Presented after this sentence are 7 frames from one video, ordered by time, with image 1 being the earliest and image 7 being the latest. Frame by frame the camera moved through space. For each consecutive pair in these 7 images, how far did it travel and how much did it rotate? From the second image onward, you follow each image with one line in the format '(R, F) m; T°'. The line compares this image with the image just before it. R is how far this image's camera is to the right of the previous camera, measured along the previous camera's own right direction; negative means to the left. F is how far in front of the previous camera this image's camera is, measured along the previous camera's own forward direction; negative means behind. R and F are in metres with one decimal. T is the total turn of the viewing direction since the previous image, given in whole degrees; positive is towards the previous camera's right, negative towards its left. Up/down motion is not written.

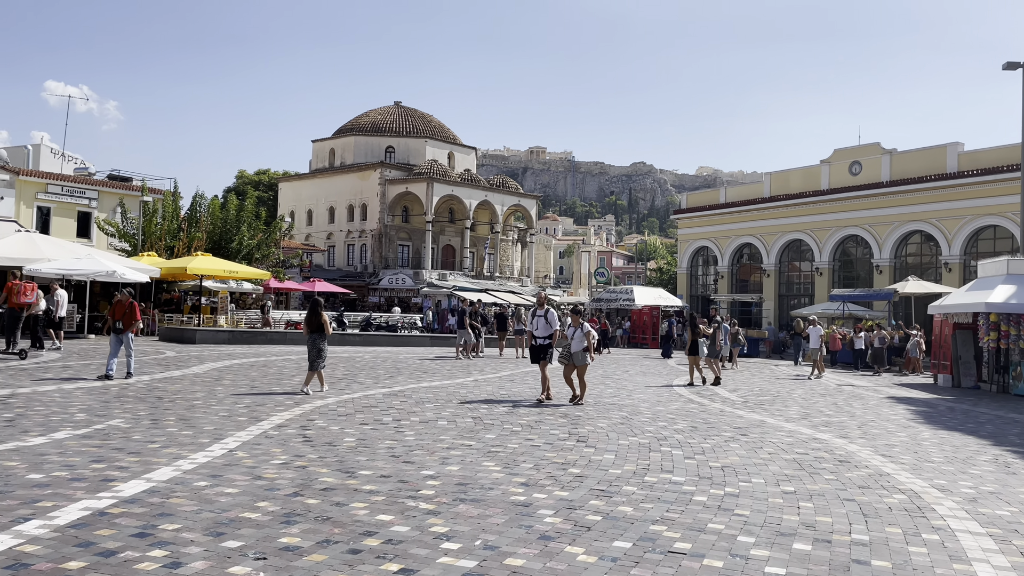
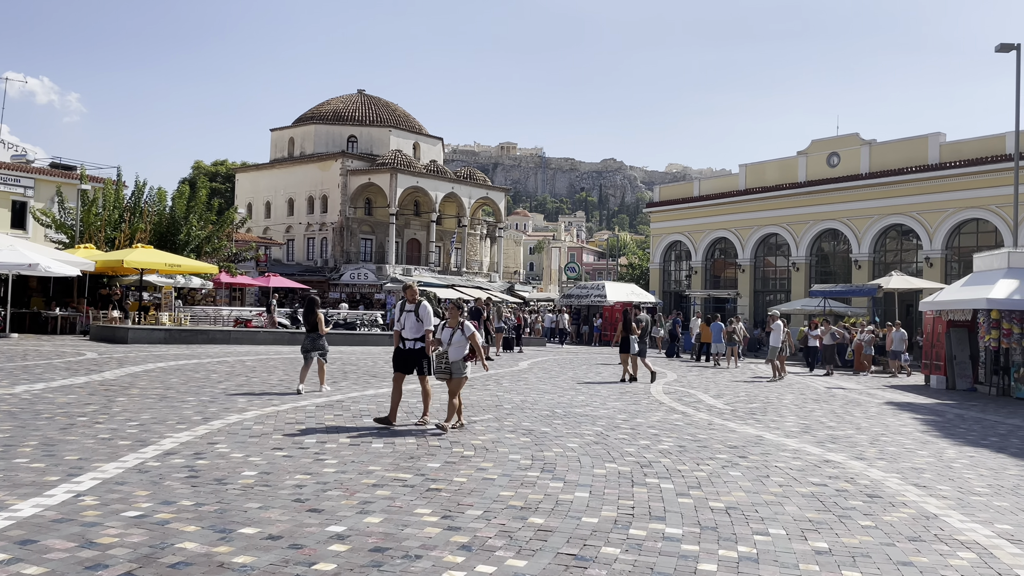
(+0.2, +1.9) m; +2°
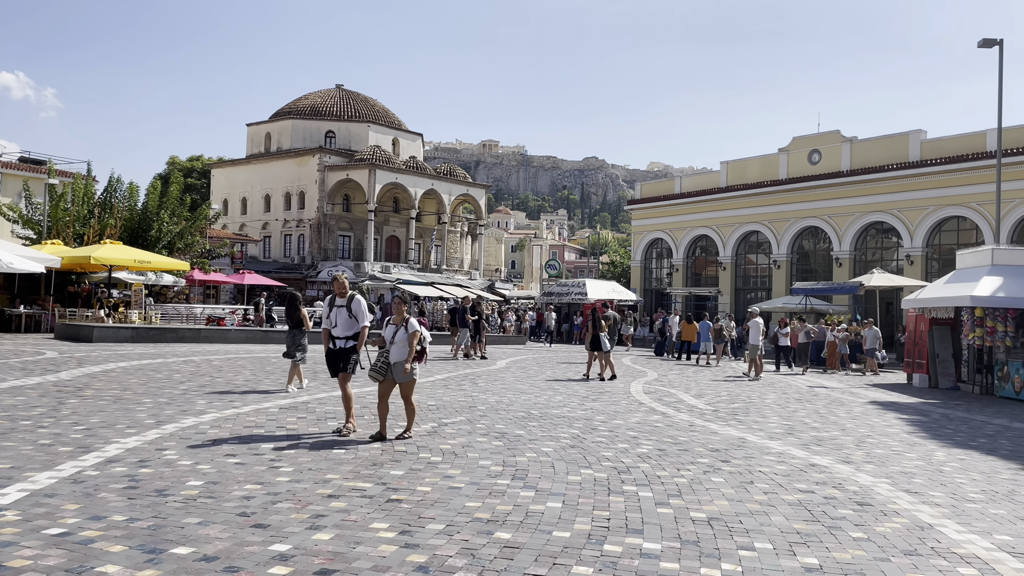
(+0.1, +0.5) m; +1°
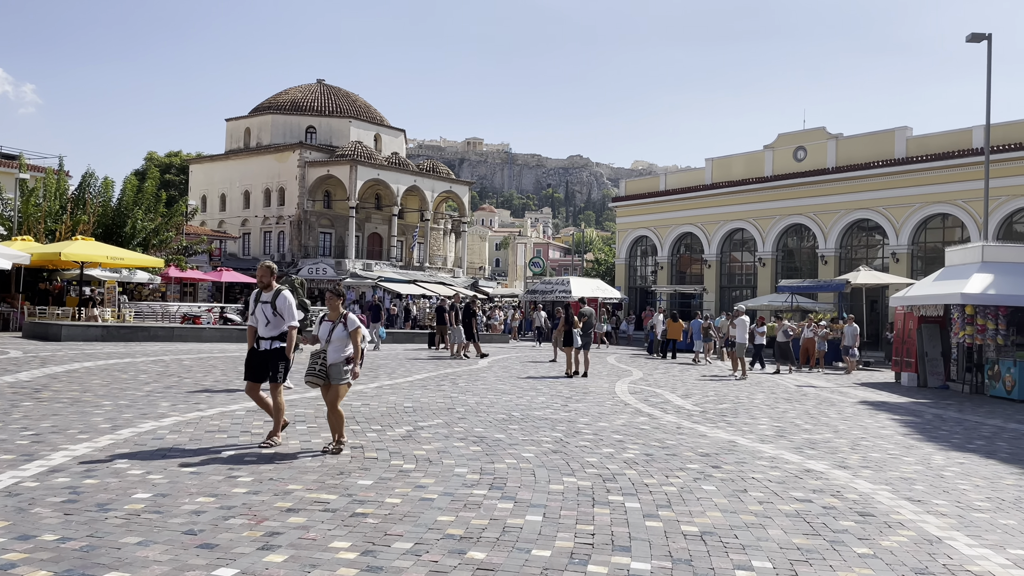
(+0.1, +0.5) m; +1°
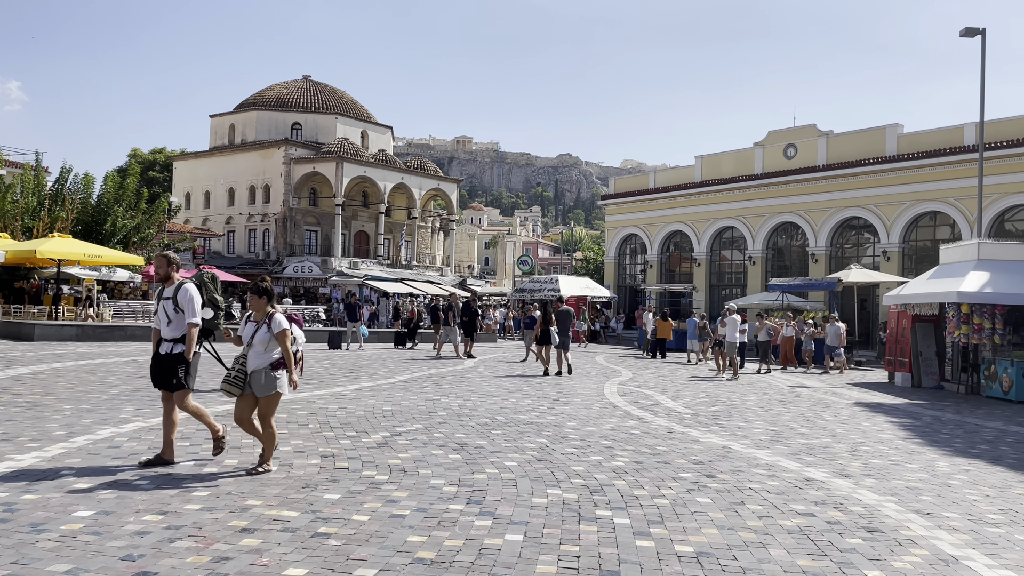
(+0.1, +0.5) m; +1°
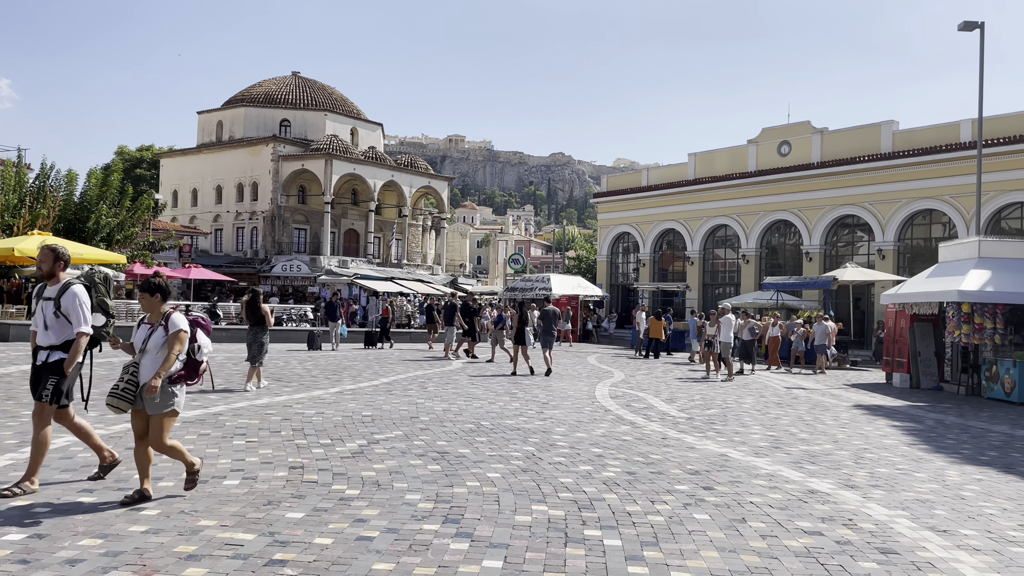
(+0.1, +0.5) m; +1°
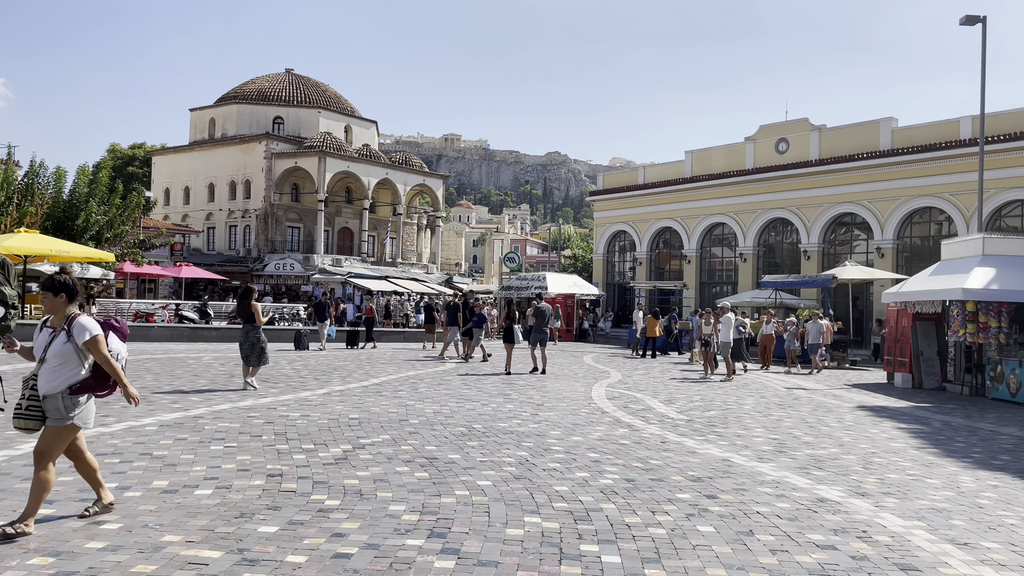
(0.0, +0.4) m; 0°
